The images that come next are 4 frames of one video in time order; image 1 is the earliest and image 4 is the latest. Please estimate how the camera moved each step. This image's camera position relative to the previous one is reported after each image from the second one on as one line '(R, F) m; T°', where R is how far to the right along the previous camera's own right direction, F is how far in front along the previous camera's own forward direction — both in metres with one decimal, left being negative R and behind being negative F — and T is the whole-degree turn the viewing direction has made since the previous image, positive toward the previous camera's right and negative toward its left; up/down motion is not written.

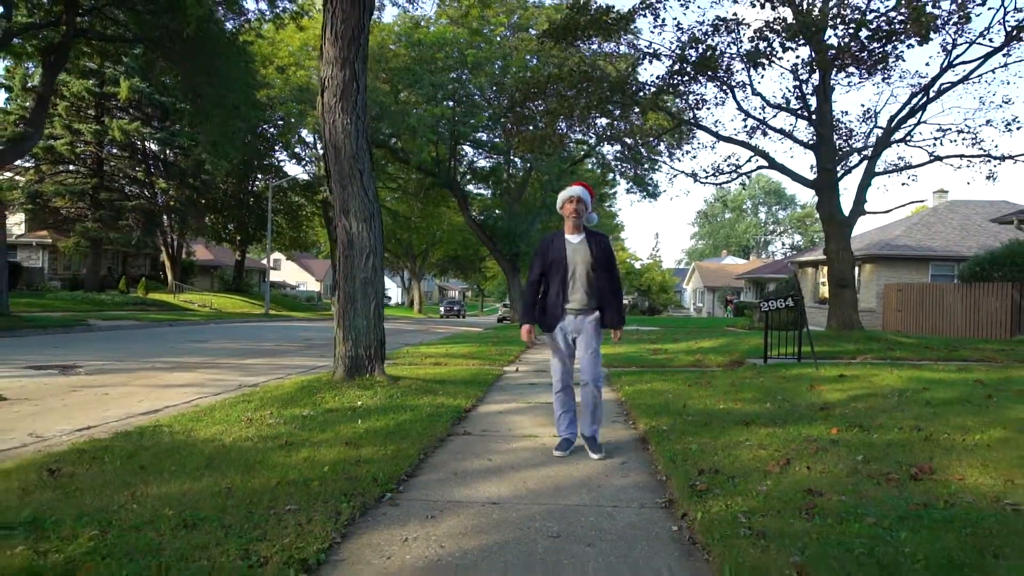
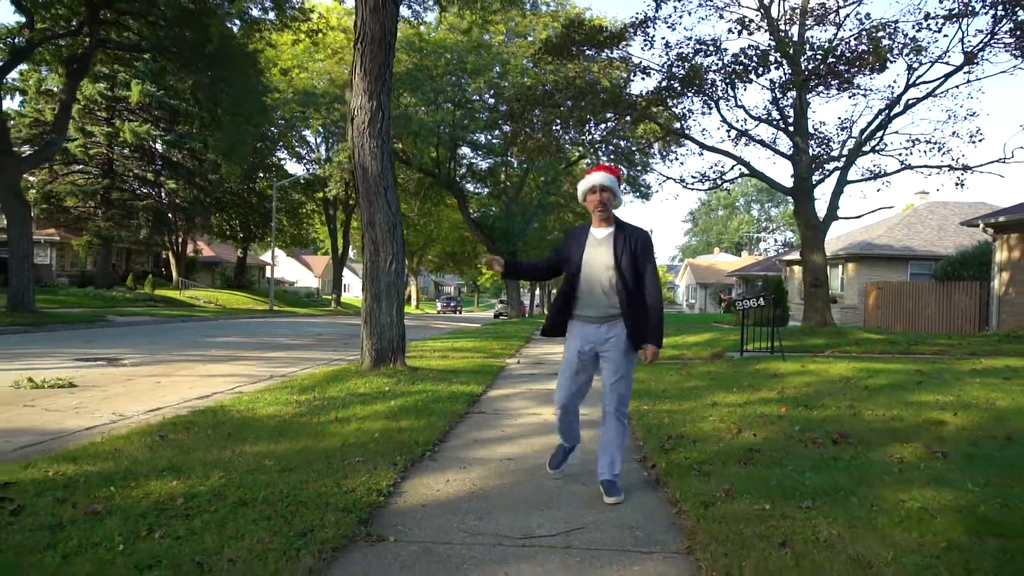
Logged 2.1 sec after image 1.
(-0.1, -1.3) m; 0°
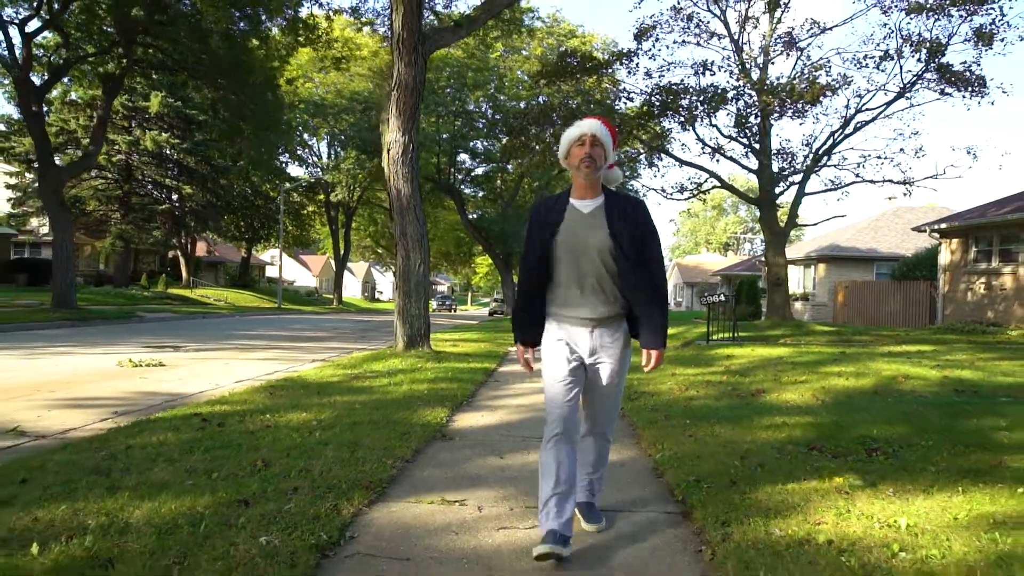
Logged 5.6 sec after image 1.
(-0.2, -2.4) m; +1°
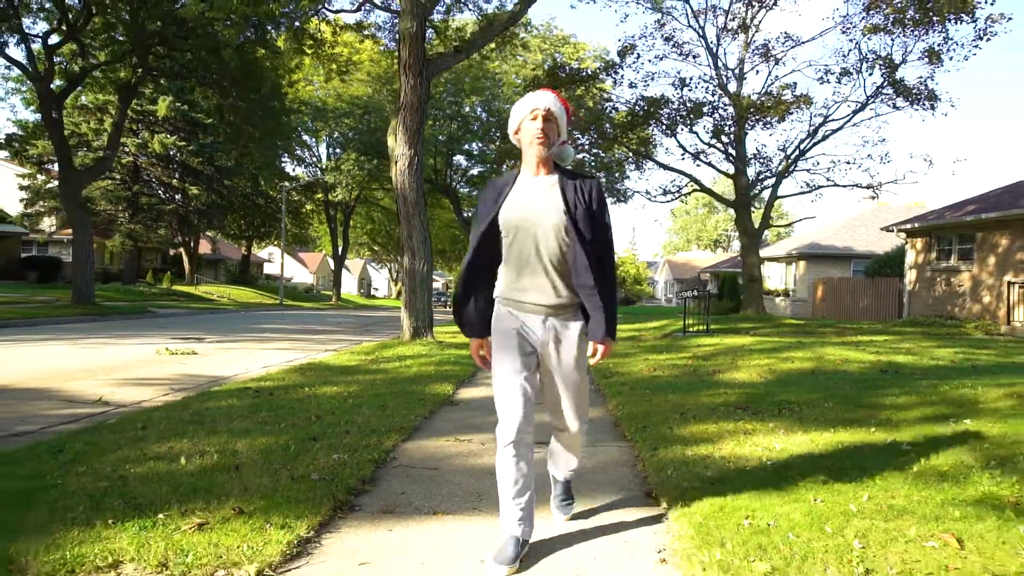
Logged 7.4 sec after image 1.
(0.0, -1.5) m; 0°
